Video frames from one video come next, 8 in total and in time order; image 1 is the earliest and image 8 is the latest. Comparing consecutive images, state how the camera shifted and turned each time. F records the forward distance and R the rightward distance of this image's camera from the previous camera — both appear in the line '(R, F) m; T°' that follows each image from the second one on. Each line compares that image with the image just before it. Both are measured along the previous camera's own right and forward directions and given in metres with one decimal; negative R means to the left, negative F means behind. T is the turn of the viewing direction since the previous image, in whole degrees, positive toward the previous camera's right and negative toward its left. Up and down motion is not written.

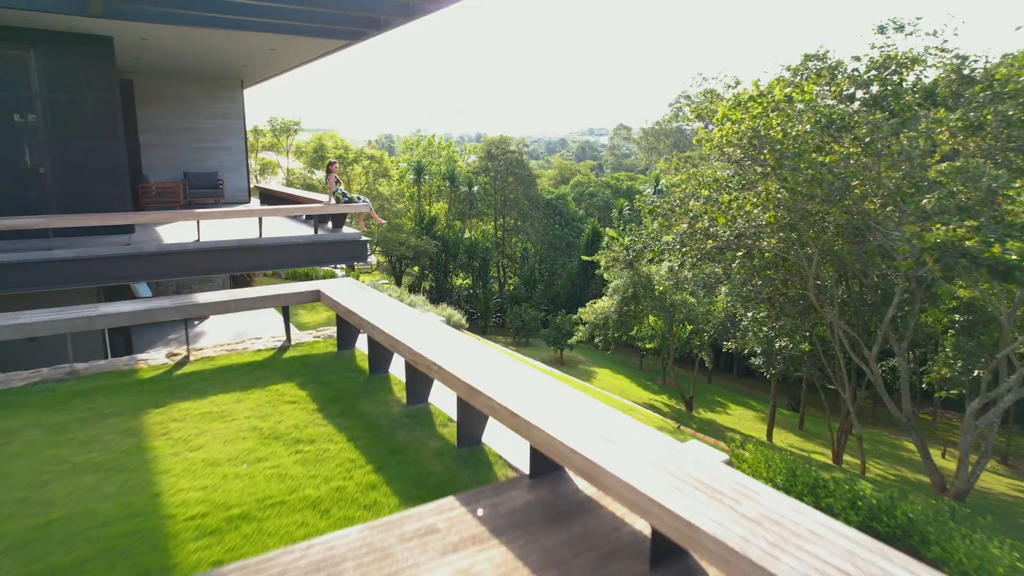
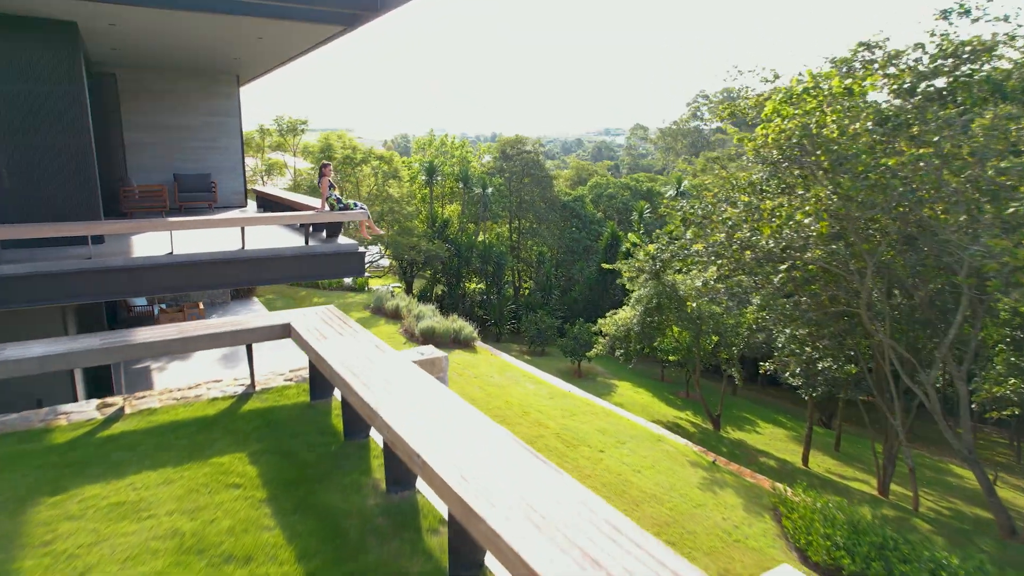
(0.0, +1.1) m; -1°
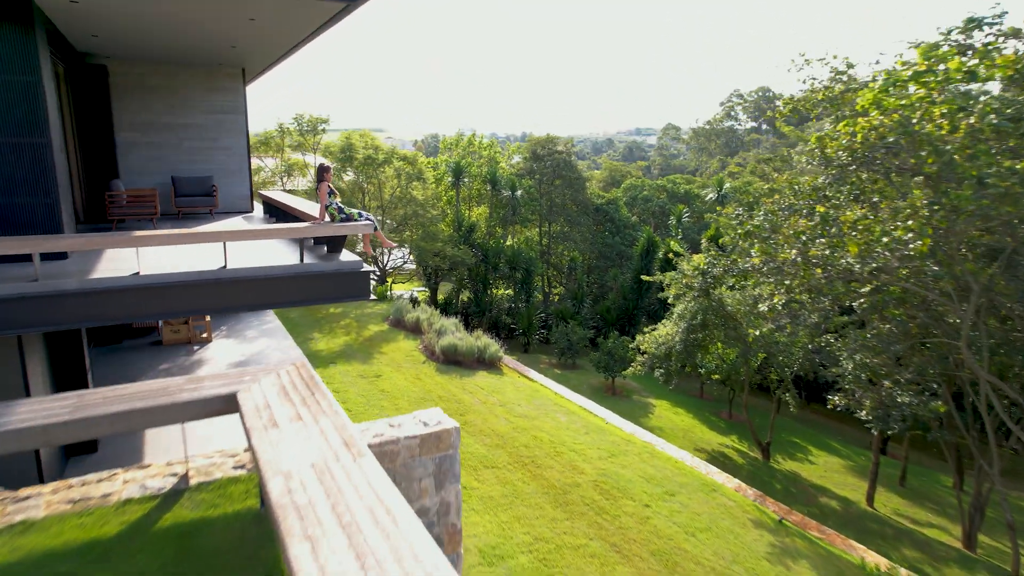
(0.0, +1.4) m; -2°
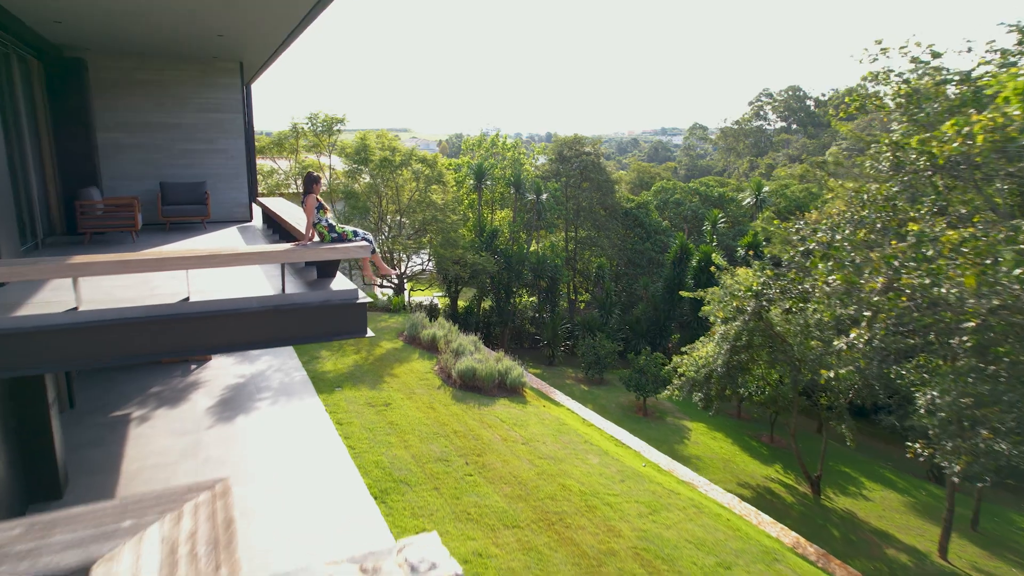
(0.0, +1.3) m; -2°
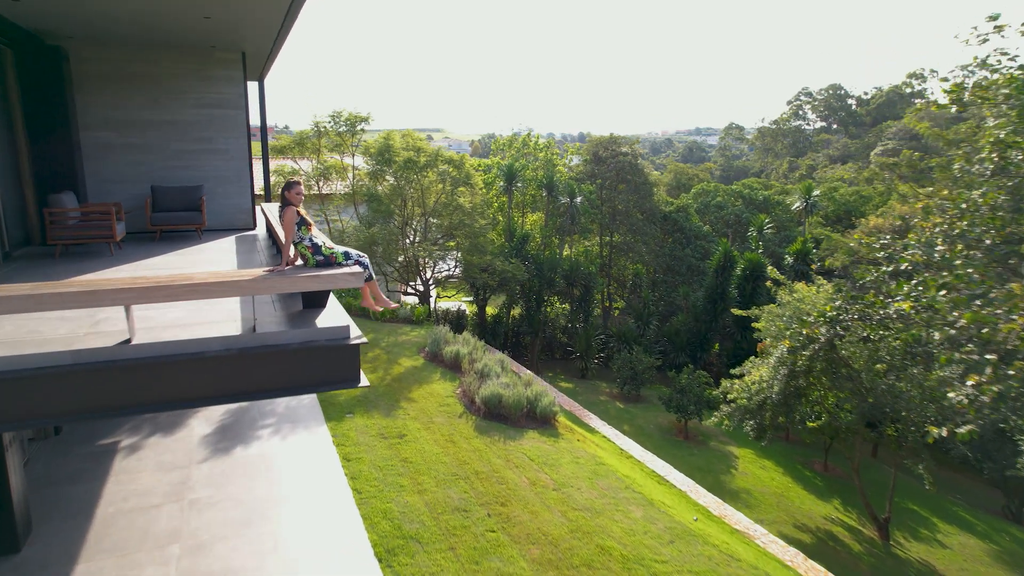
(0.0, +1.3) m; -2°
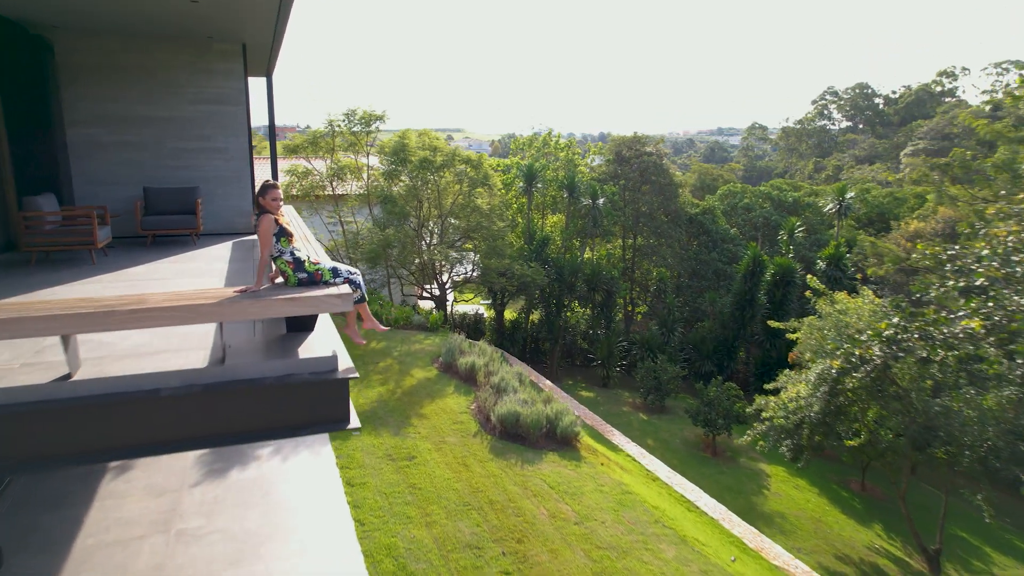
(0.0, +0.8) m; -2°
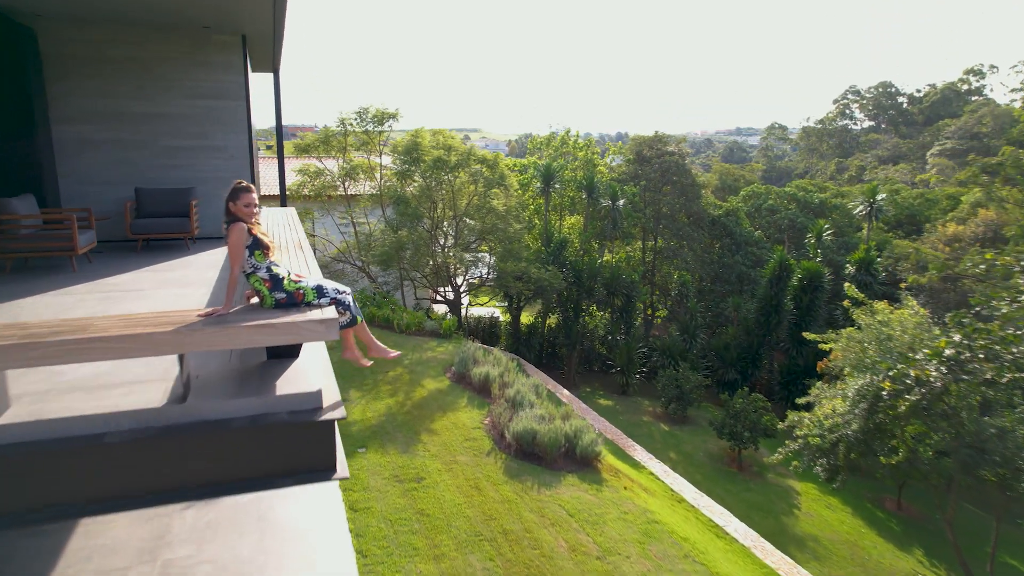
(0.0, +0.7) m; -1°
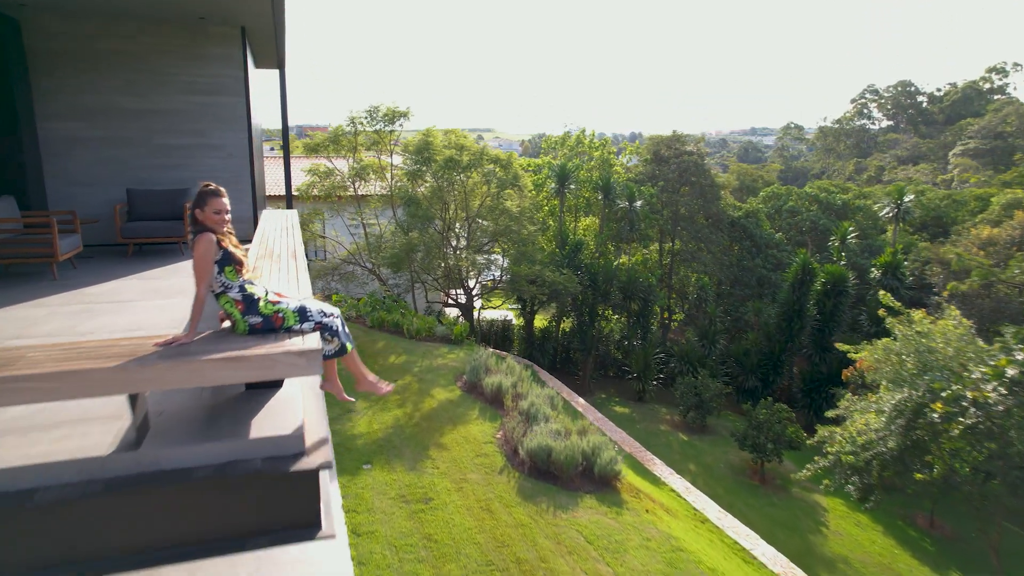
(0.0, +0.5) m; -1°
